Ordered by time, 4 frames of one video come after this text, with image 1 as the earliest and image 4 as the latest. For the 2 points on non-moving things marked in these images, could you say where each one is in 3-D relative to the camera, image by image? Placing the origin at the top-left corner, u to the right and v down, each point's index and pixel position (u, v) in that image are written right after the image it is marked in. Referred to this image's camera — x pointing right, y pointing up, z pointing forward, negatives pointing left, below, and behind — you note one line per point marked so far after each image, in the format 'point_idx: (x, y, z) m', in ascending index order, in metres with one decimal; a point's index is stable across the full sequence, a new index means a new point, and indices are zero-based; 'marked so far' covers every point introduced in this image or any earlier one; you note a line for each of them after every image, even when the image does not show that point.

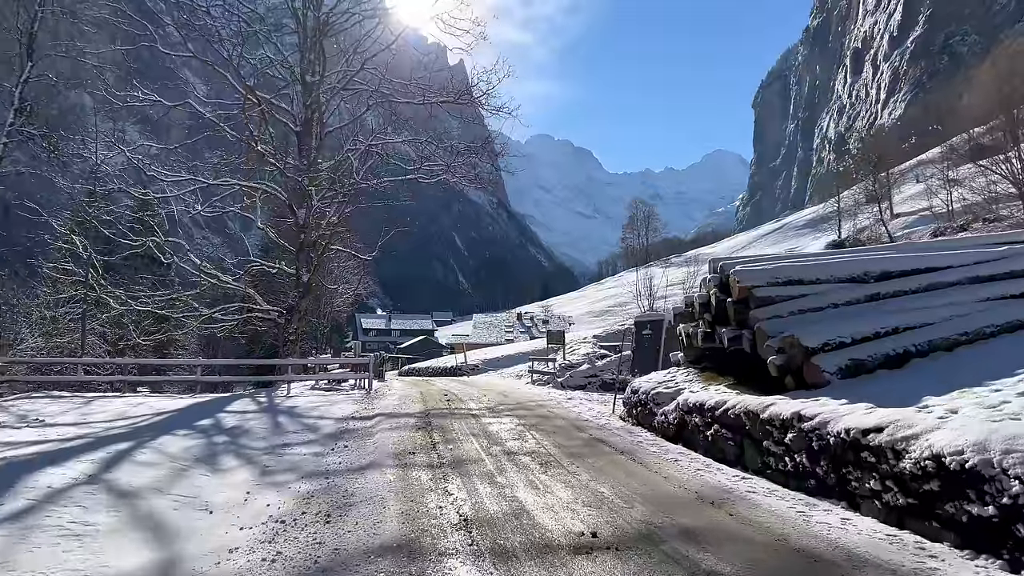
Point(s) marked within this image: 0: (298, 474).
0: (-2.2, -1.9, +6.4) m
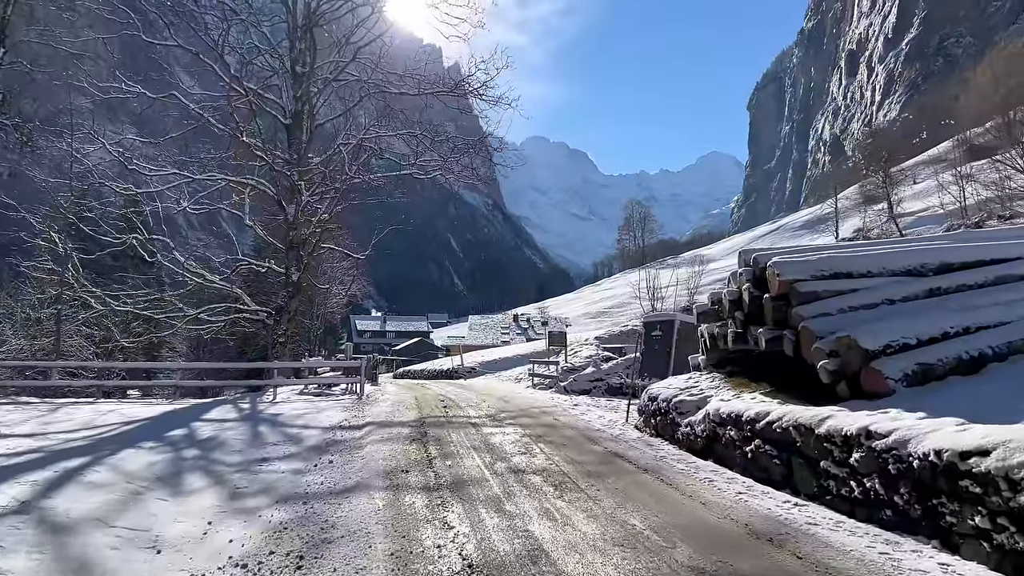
0: (-2.1, -1.9, +5.5) m
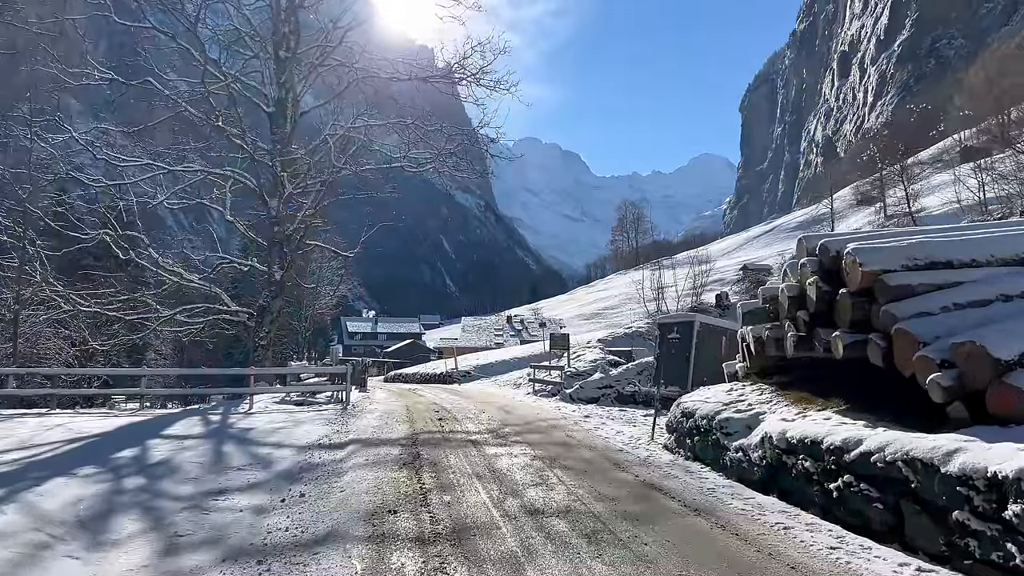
0: (-2.0, -1.8, +4.2) m
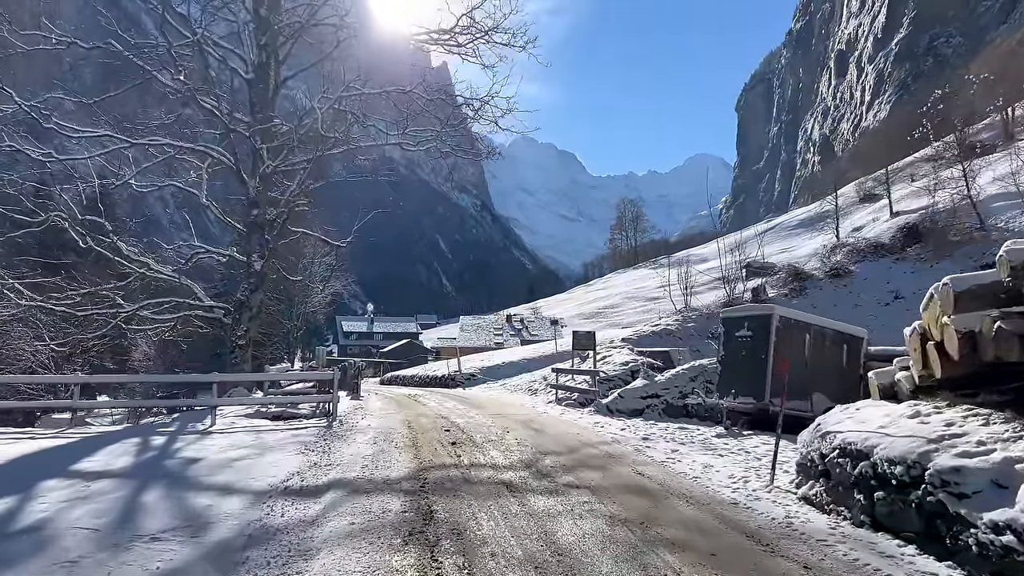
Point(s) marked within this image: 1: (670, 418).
0: (-1.5, -1.6, +1.8) m
1: (+2.6, -2.1, +10.1) m
